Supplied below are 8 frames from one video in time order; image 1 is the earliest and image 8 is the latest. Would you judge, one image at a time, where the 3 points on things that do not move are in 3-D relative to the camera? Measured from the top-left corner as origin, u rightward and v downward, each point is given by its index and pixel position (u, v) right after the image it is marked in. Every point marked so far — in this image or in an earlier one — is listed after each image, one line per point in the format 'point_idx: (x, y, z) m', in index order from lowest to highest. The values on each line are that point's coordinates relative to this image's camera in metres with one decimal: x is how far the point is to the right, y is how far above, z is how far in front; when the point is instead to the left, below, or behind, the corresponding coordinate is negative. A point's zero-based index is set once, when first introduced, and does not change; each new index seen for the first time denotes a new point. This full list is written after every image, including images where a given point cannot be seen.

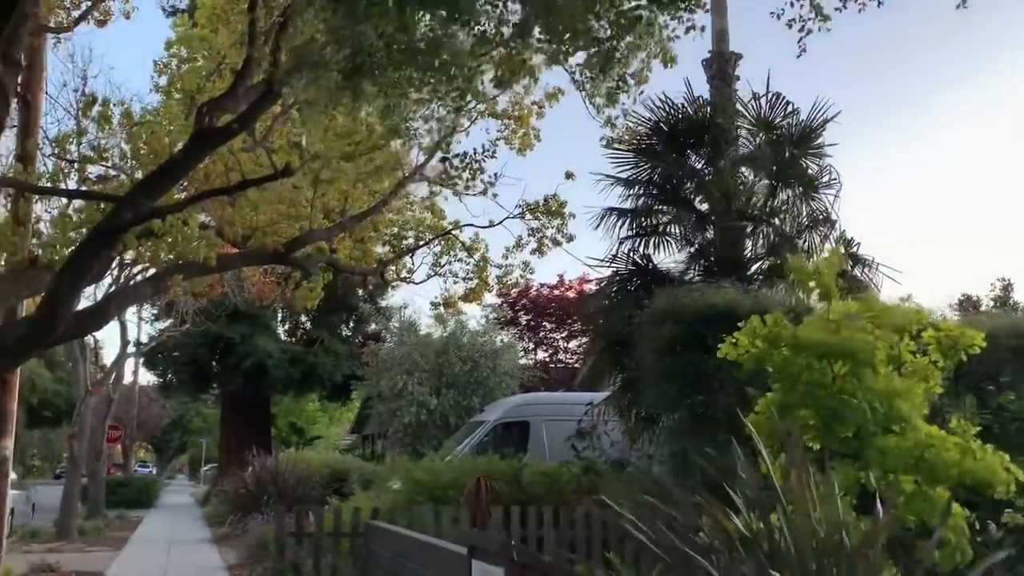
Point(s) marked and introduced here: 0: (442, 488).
0: (-0.8, -2.2, +10.3) m
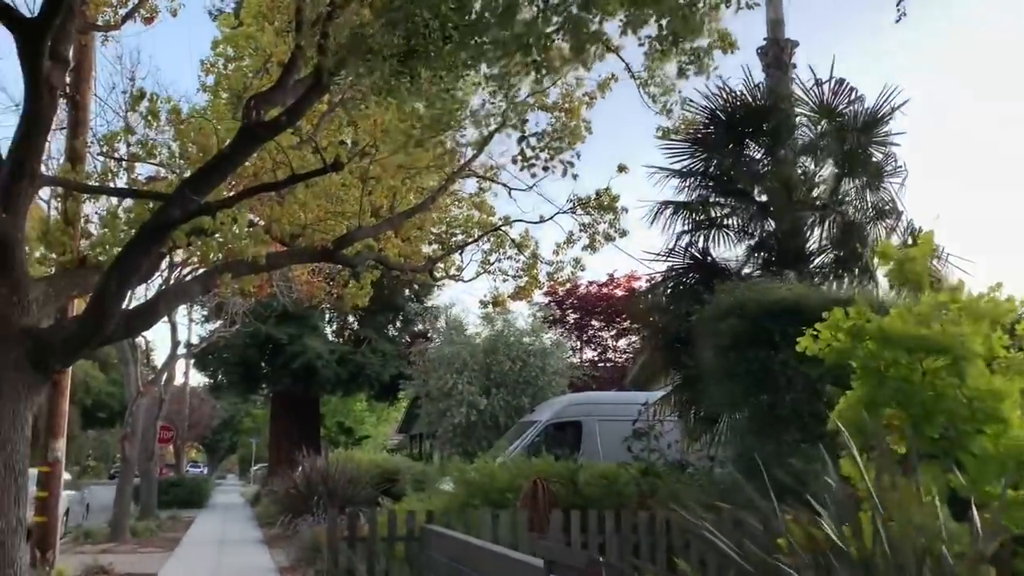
0: (-0.2, -2.1, +10.0) m
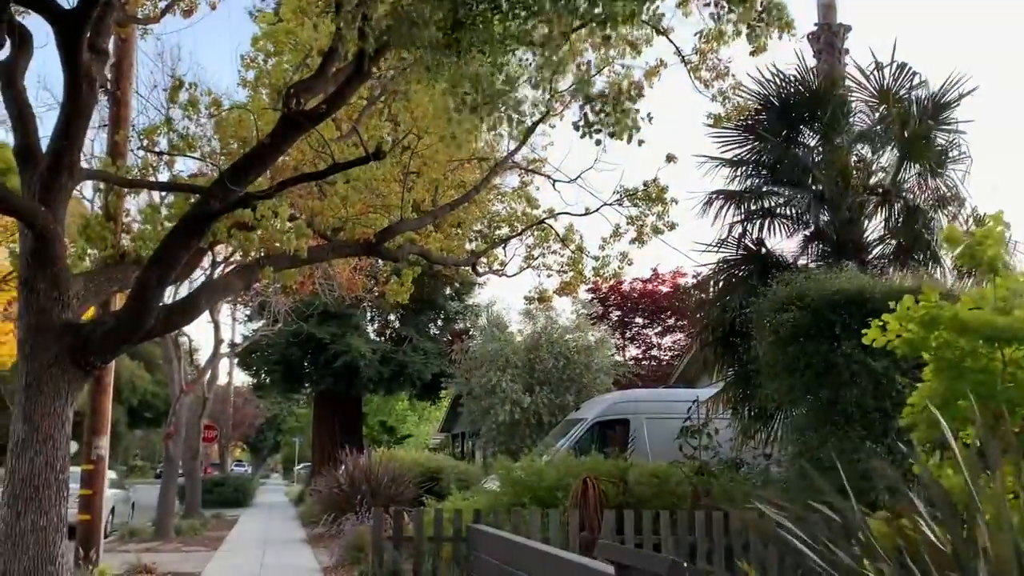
0: (+0.3, -2.0, +9.7) m
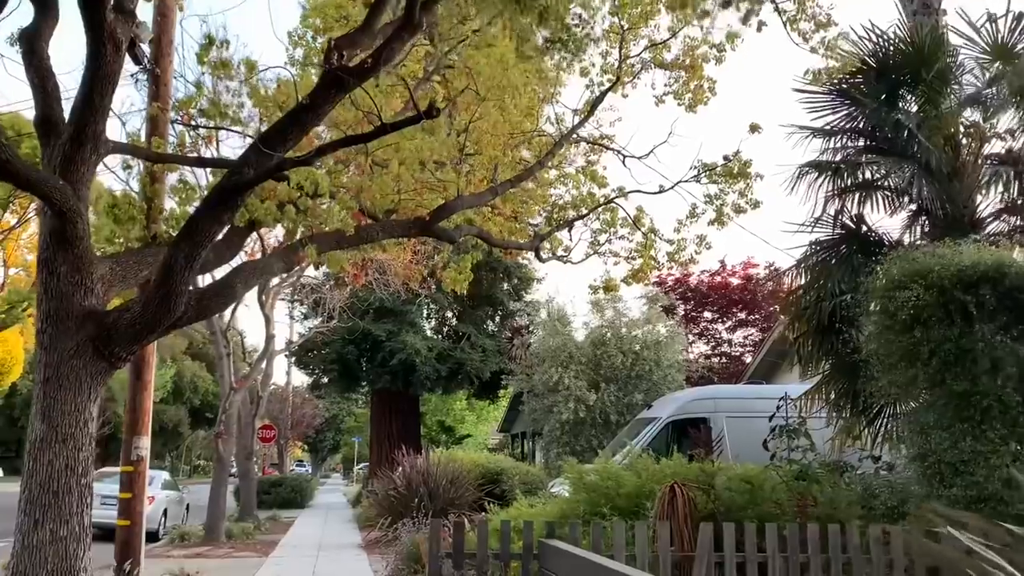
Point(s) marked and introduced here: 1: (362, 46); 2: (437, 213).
0: (+1.0, -1.9, +8.6) m
1: (-1.3, +2.1, +8.2) m
2: (-0.8, +0.8, +9.7) m
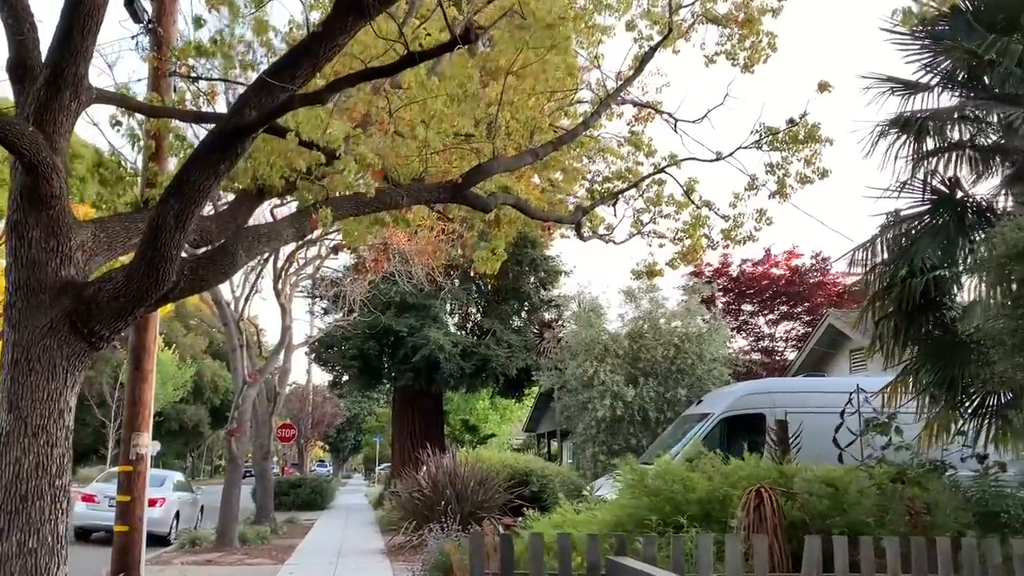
0: (+1.4, -1.6, +7.3) m
1: (-0.9, +2.3, +7.0) m
2: (-0.4, +1.0, +8.5) m
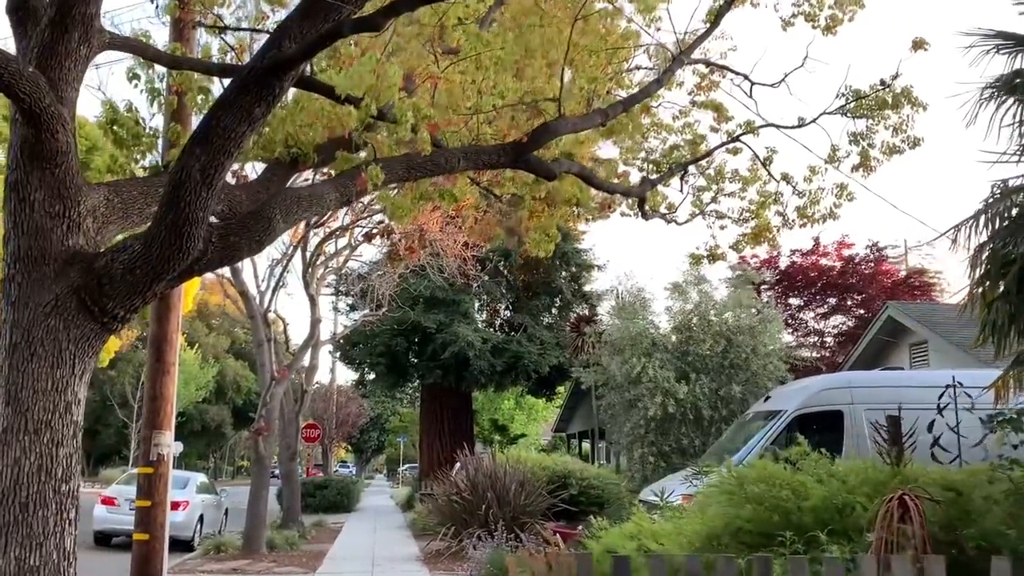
0: (+1.9, -1.4, +6.2) m
1: (-0.4, +2.5, +6.0) m
2: (+0.2, +1.2, +7.4) m
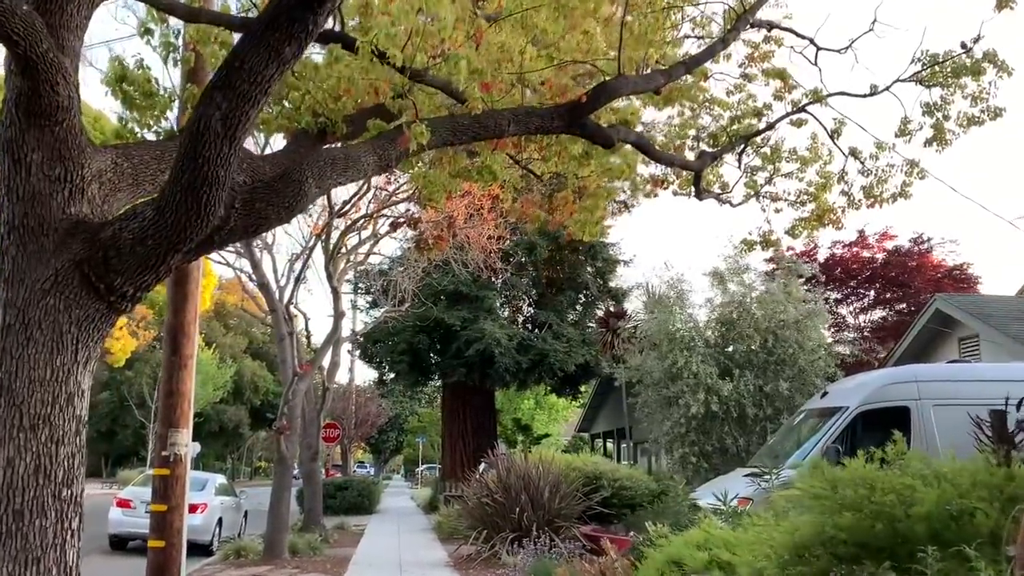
0: (+2.2, -1.3, +5.4) m
1: (-0.1, +2.6, +5.2) m
2: (+0.6, +1.3, +6.6) m
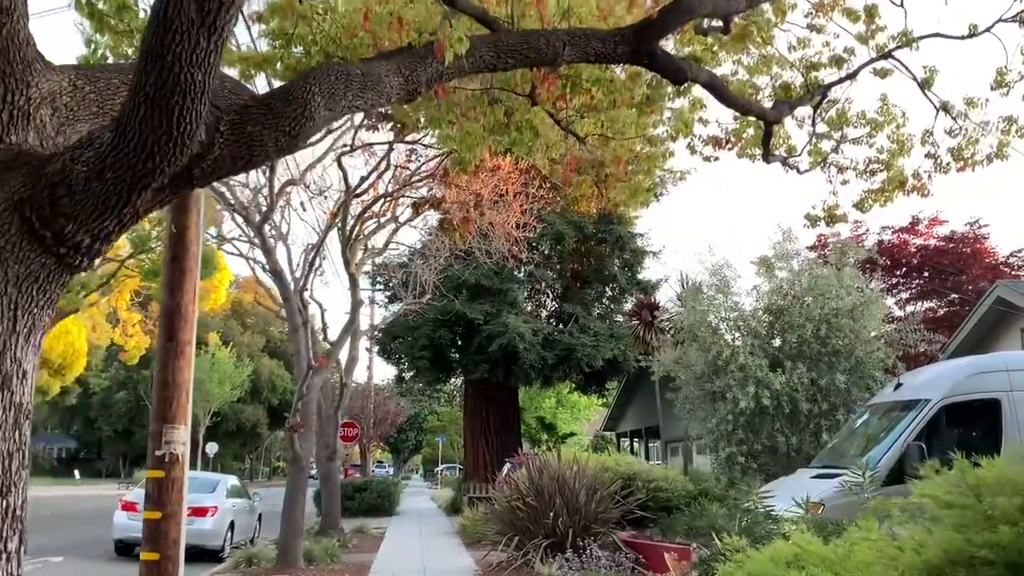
0: (+2.5, -1.1, +4.2) m
1: (+0.2, +2.8, +4.0) m
2: (+0.9, +1.5, +5.4) m
